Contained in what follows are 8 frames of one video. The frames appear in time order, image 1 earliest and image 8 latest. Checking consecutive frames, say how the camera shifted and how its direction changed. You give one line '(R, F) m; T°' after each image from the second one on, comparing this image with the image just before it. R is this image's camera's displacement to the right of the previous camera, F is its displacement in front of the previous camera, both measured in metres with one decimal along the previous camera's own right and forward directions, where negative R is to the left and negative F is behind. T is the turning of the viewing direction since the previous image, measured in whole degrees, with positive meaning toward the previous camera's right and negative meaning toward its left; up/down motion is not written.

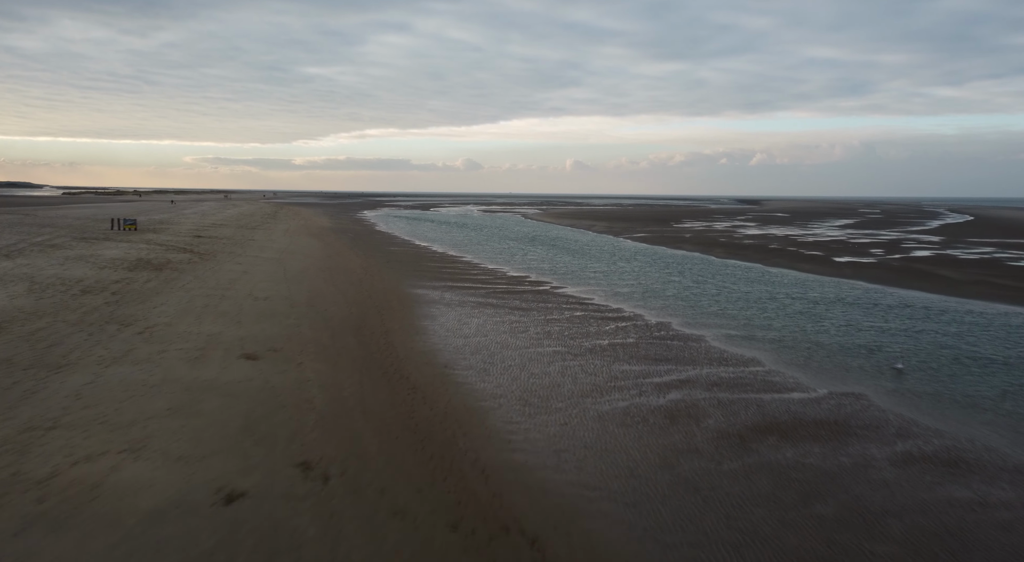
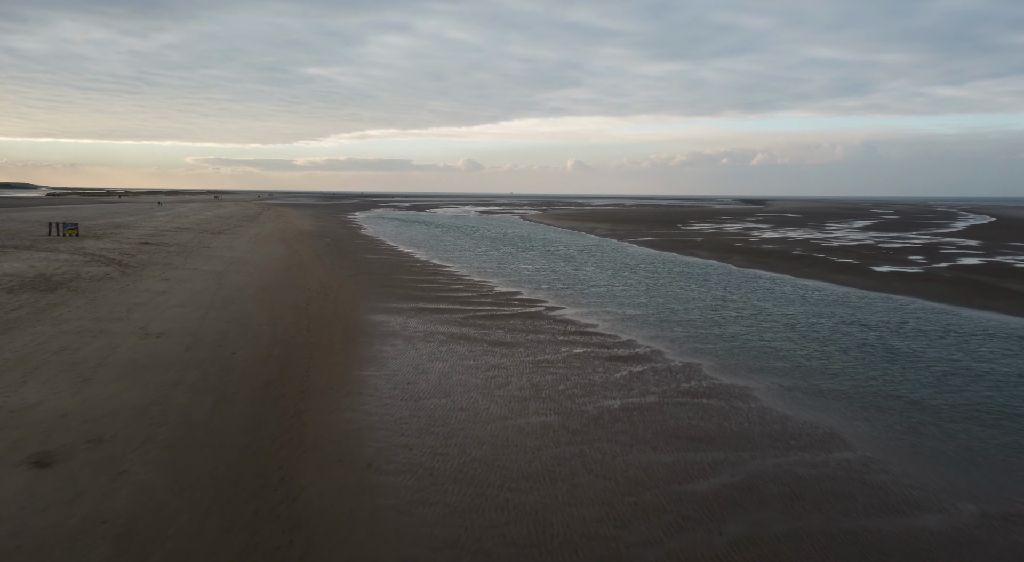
(+0.4, +3.8) m; 0°
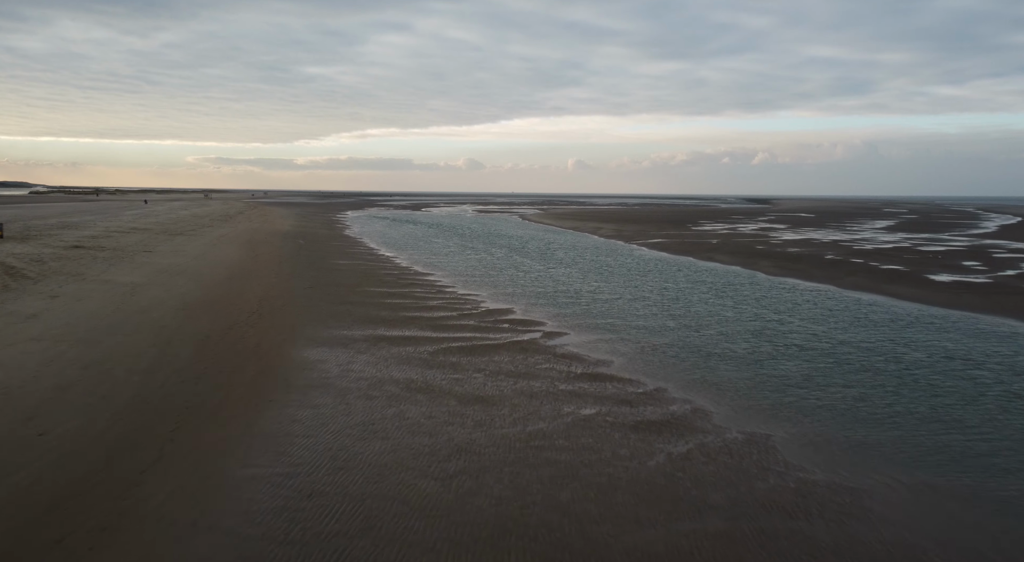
(+0.2, +3.9) m; 0°
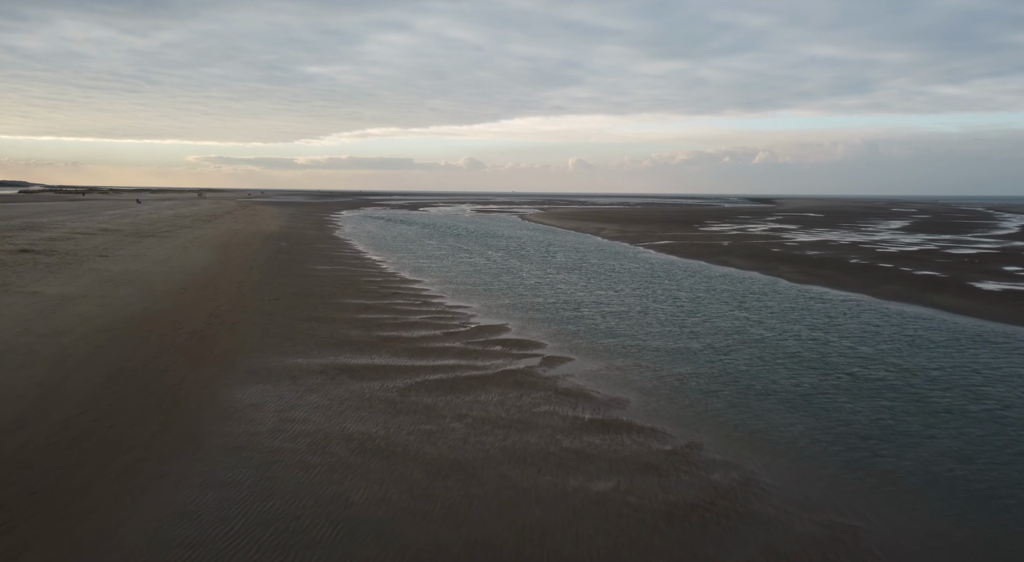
(+0.1, +2.3) m; 0°
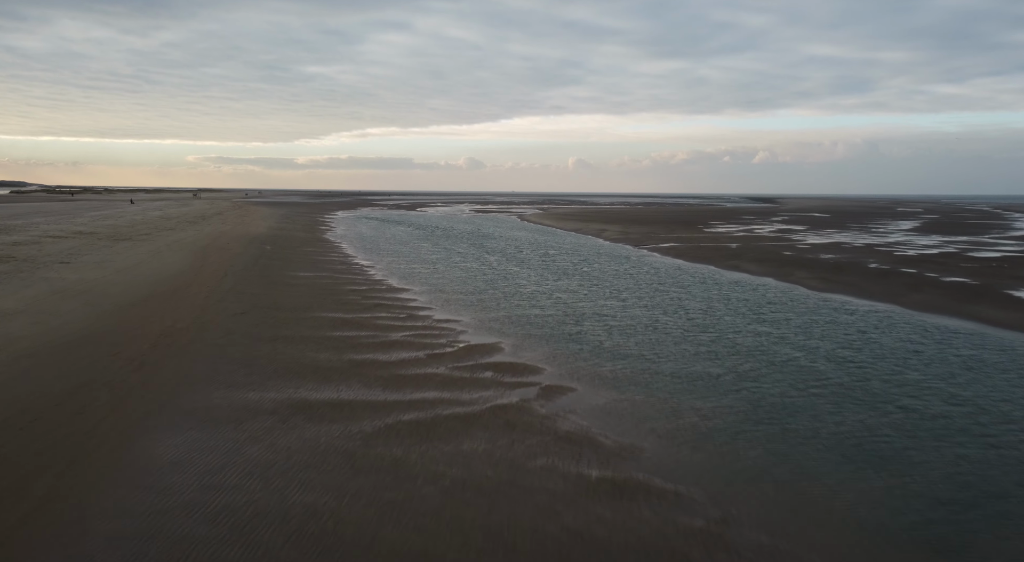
(+0.1, +1.6) m; 0°
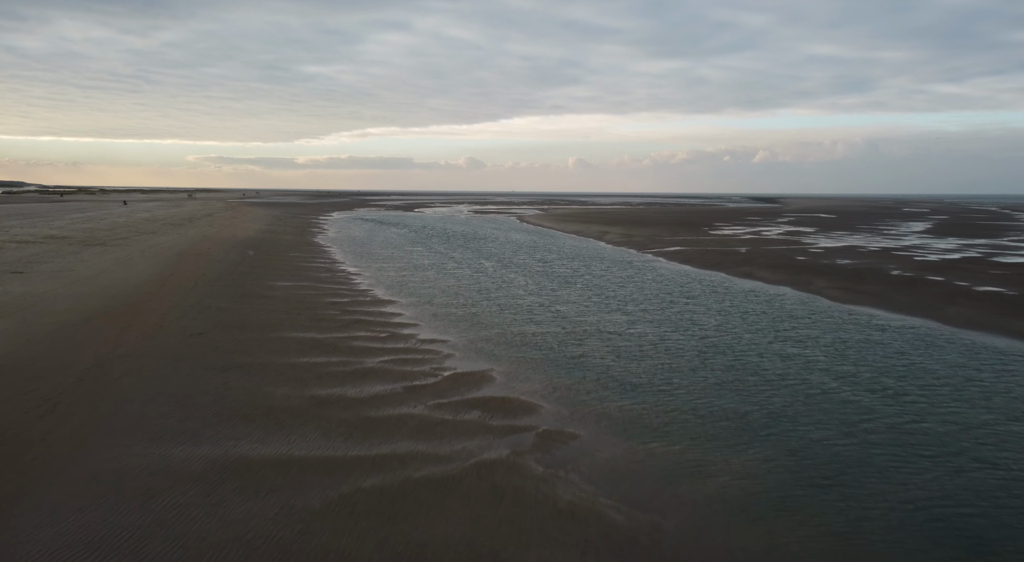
(+0.1, +1.7) m; 0°
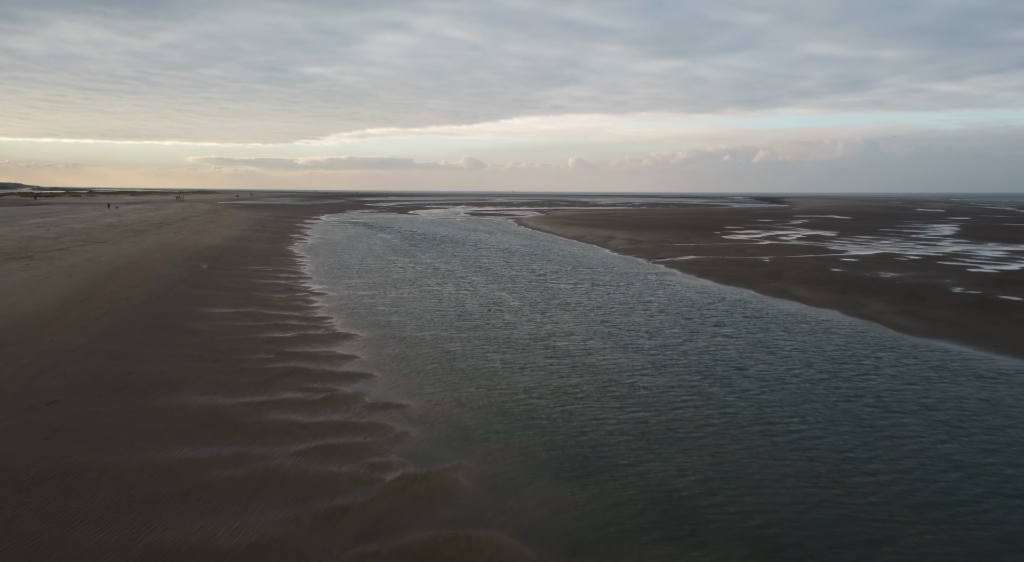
(+0.2, +3.6) m; 0°
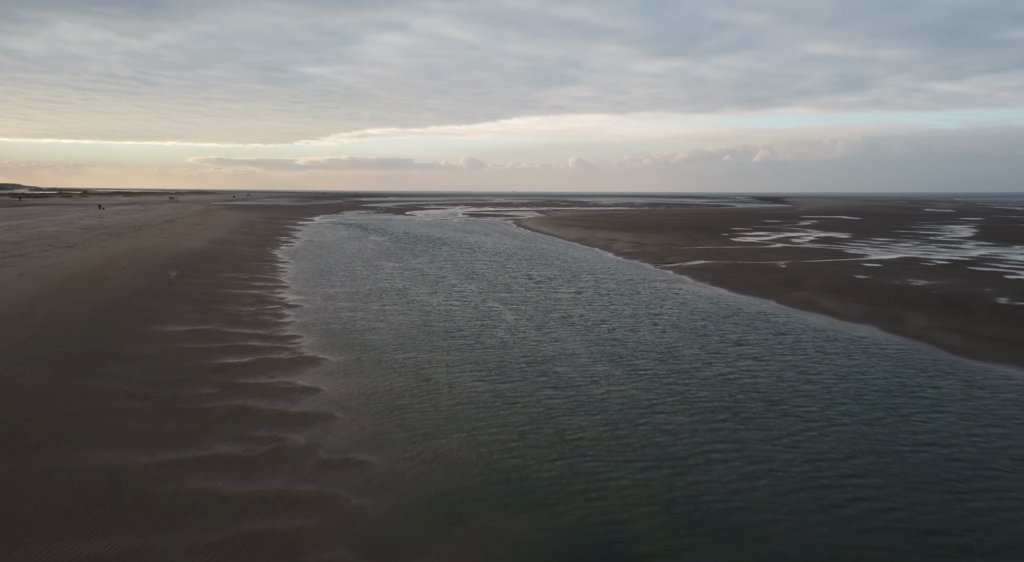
(+0.1, +2.0) m; 0°
